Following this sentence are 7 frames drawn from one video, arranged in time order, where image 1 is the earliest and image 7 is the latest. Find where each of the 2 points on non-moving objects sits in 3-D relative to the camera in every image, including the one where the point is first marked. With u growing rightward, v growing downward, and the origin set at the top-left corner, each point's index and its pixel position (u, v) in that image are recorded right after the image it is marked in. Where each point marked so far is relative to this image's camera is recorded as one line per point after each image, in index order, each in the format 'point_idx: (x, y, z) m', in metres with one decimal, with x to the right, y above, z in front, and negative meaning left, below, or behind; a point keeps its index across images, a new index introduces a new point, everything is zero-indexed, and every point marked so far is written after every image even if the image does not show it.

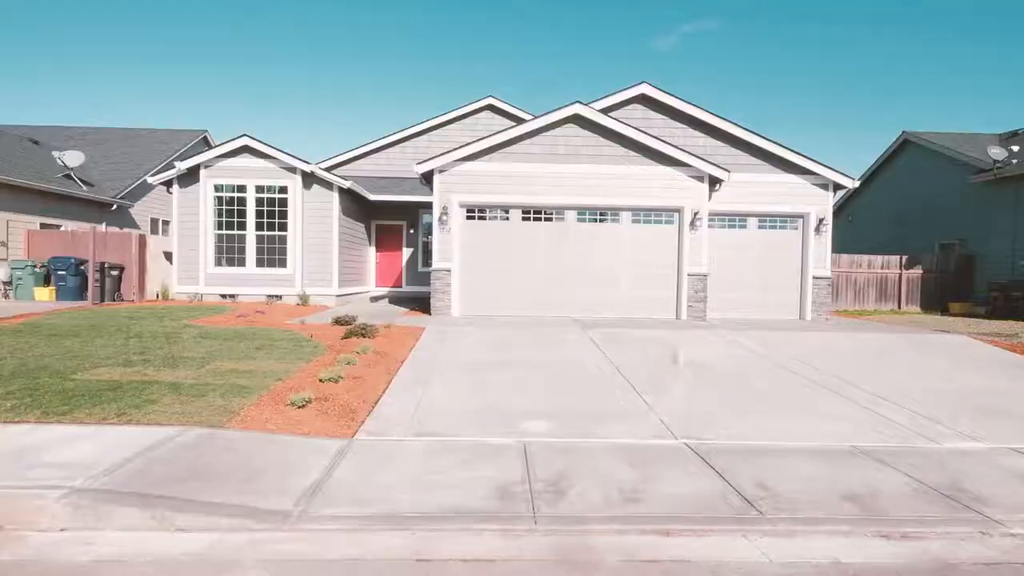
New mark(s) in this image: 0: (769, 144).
0: (+6.2, +3.6, +14.4) m
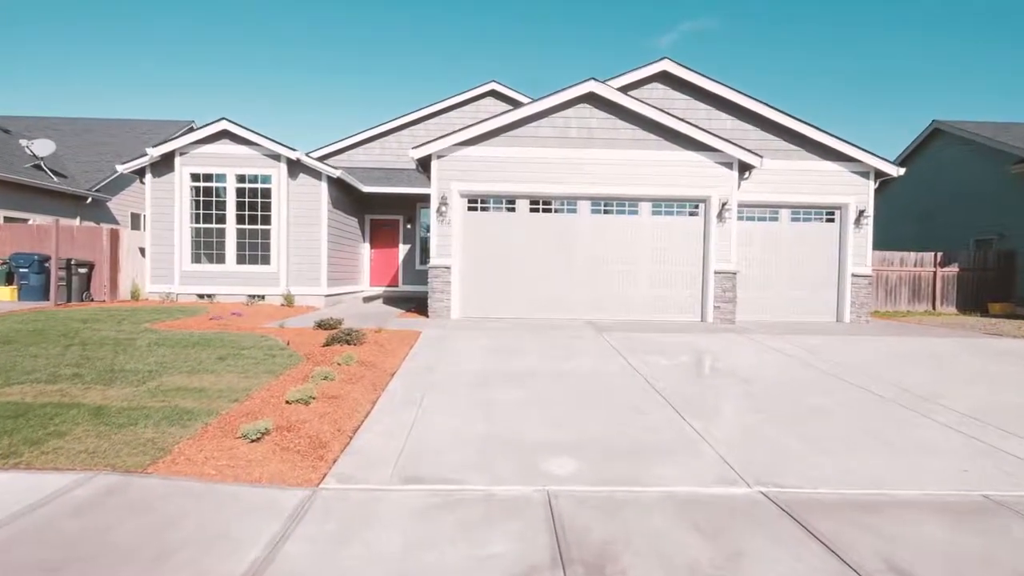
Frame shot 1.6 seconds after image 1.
0: (+6.3, +3.6, +13.0) m
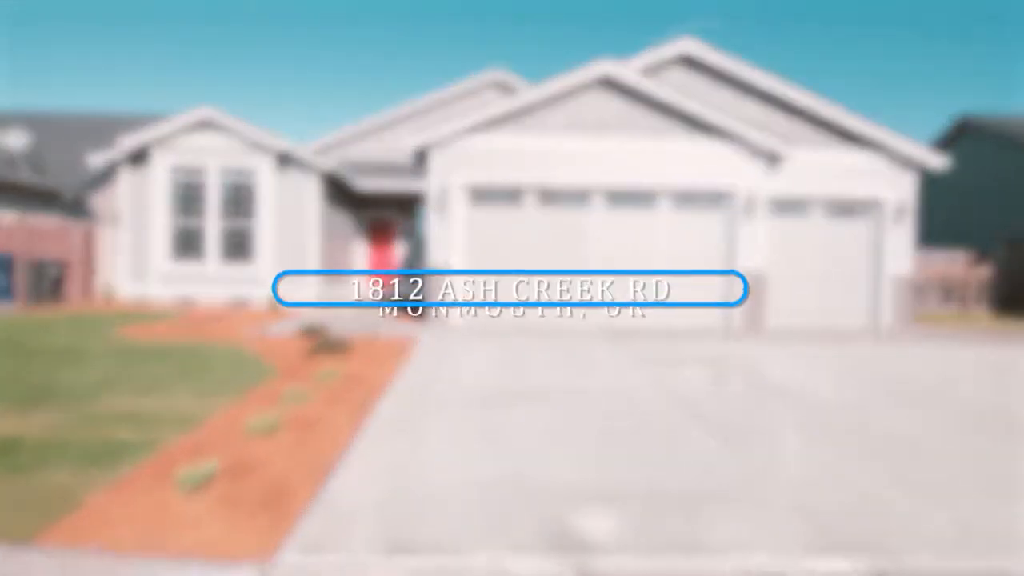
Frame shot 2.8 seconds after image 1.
0: (+6.5, +3.6, +11.9) m
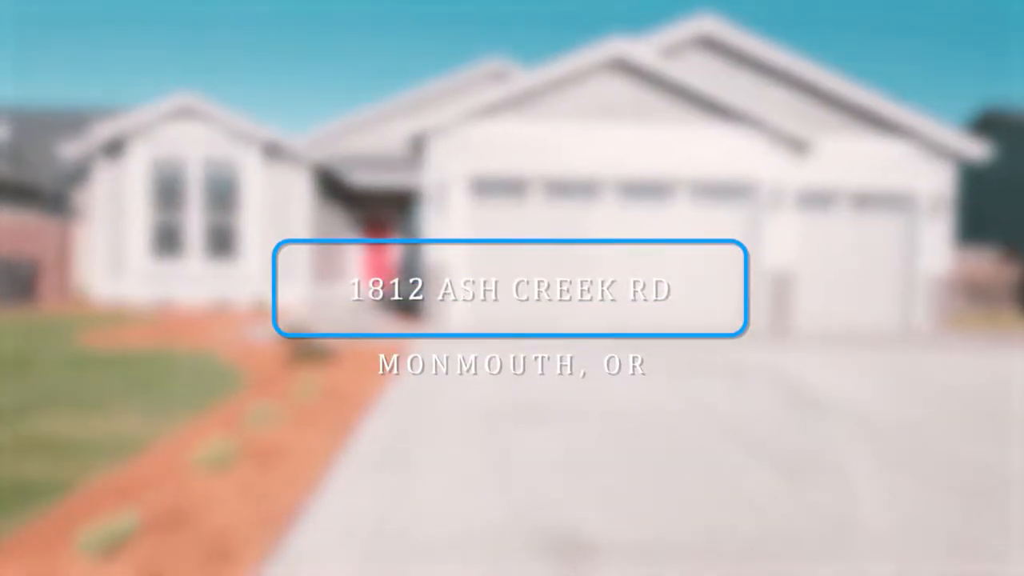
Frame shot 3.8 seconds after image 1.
0: (+6.5, +3.6, +11.0) m
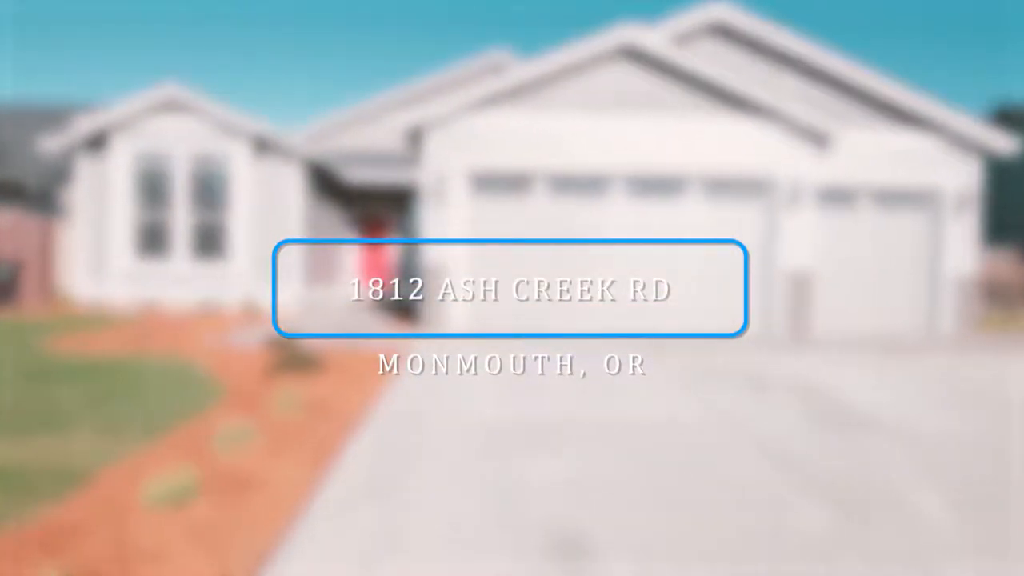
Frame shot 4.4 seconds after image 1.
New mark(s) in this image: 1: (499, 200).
0: (+6.6, +3.5, +10.4) m
1: (-0.2, +1.5, +9.9) m
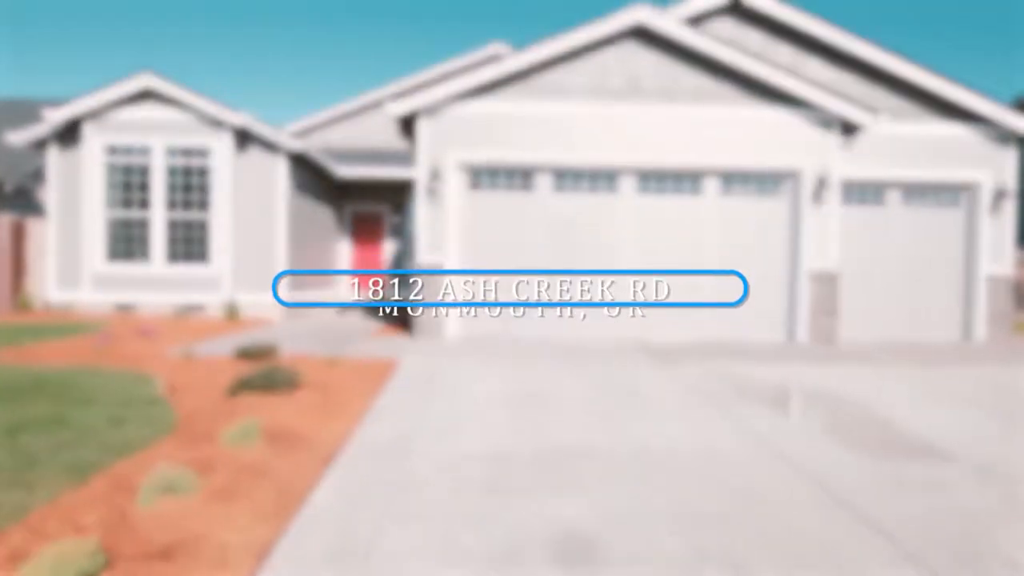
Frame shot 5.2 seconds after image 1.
0: (+6.6, +3.5, +9.7) m
1: (-0.2, +1.4, +9.1) m
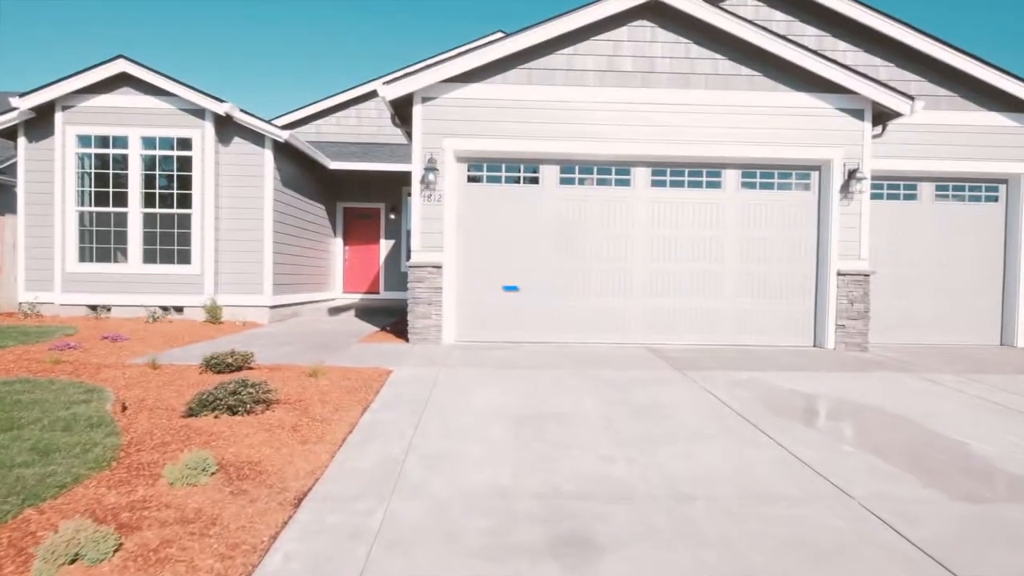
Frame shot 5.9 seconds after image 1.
0: (+6.6, +3.5, +8.9) m
1: (-0.2, +1.4, +8.4) m
